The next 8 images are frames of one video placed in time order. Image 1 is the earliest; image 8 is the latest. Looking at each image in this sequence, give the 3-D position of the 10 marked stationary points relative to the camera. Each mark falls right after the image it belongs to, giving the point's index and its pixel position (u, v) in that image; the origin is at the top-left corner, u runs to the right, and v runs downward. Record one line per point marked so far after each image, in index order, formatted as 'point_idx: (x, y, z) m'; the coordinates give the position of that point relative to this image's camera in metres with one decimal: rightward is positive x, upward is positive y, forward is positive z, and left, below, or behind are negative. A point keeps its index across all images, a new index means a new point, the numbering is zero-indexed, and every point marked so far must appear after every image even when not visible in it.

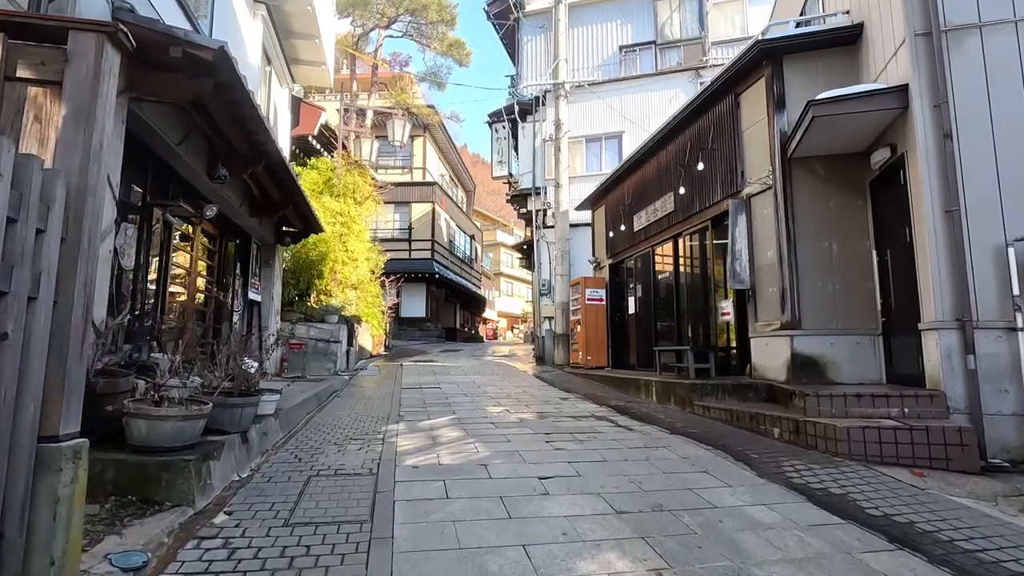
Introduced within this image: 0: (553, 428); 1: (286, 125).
0: (+0.4, -1.5, +5.6) m
1: (-4.8, +3.5, +11.5) m
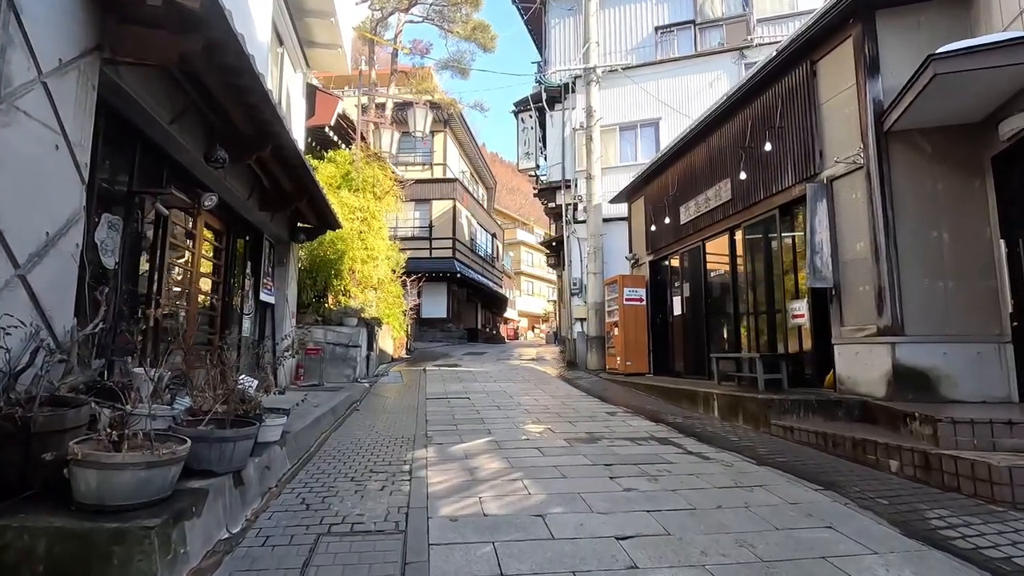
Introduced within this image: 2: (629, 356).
0: (+0.9, -1.5, +4.7) m
1: (-4.2, +3.5, +10.7) m
2: (+2.4, -1.4, +11.0) m
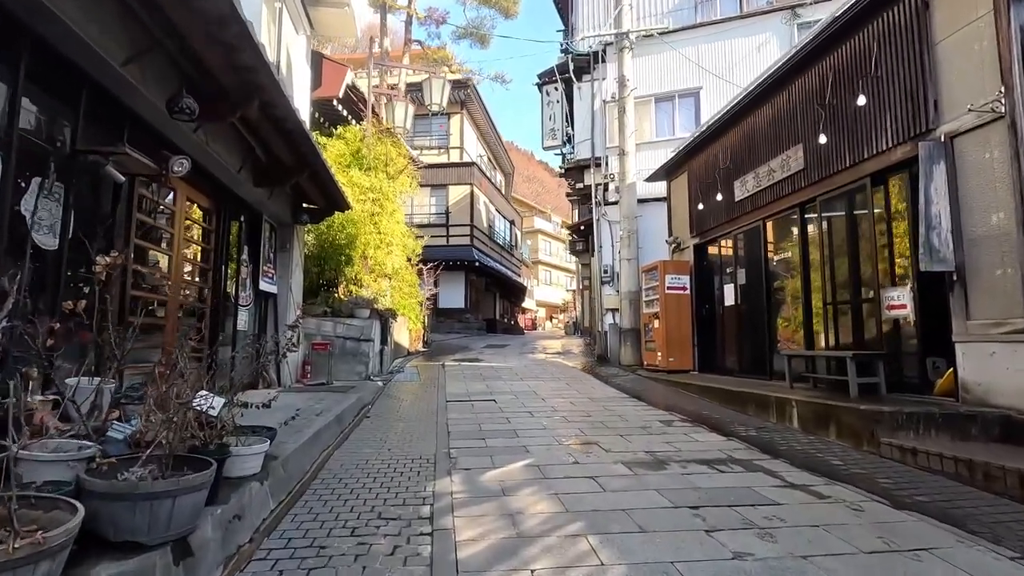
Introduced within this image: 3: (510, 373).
0: (+1.2, -1.4, +3.6) m
1: (-3.7, +3.7, +9.6) m
2: (+2.9, -1.2, +9.8) m
3: (0.0, -1.7, +10.4) m
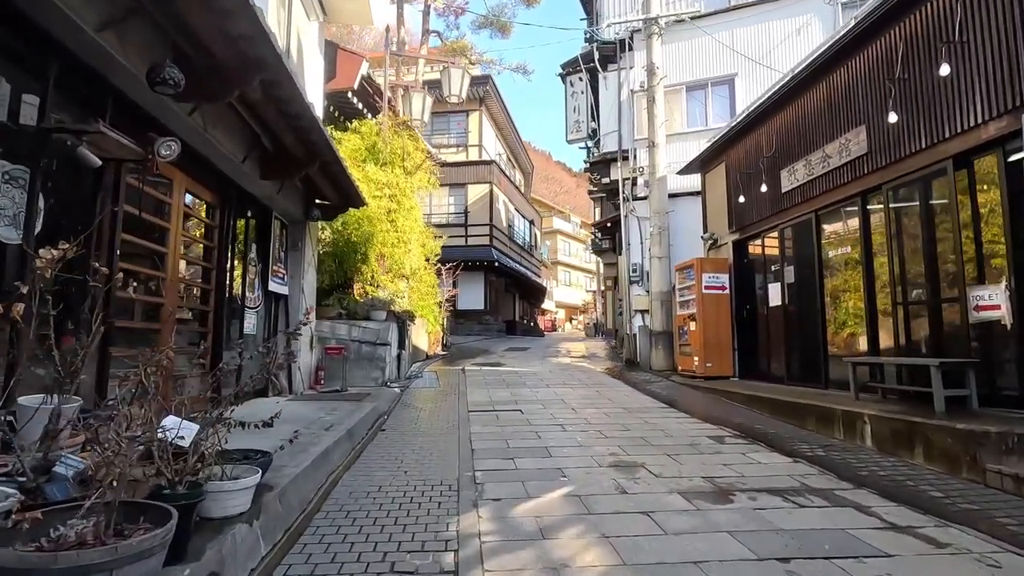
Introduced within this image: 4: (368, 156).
0: (+1.4, -1.3, +2.9) m
1: (-3.3, +3.7, +9.2) m
2: (+3.3, -1.1, +9.1) m
3: (+0.4, -1.7, +9.8) m
4: (-2.8, +2.5, +10.4) m
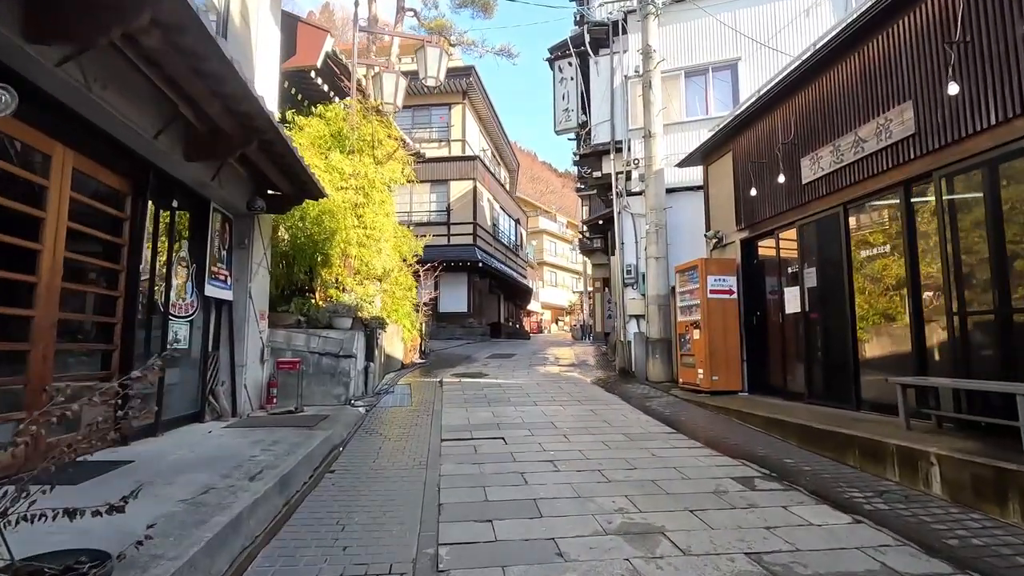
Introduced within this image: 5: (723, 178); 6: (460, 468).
0: (+1.3, -1.4, +1.9) m
1: (-3.6, +3.6, +8.0) m
2: (+3.1, -1.2, +8.1) m
3: (+0.1, -1.7, +8.8) m
4: (-3.1, +2.5, +9.2) m
5: (+3.6, +1.9, +9.1) m
6: (-0.5, -1.6, +4.7) m
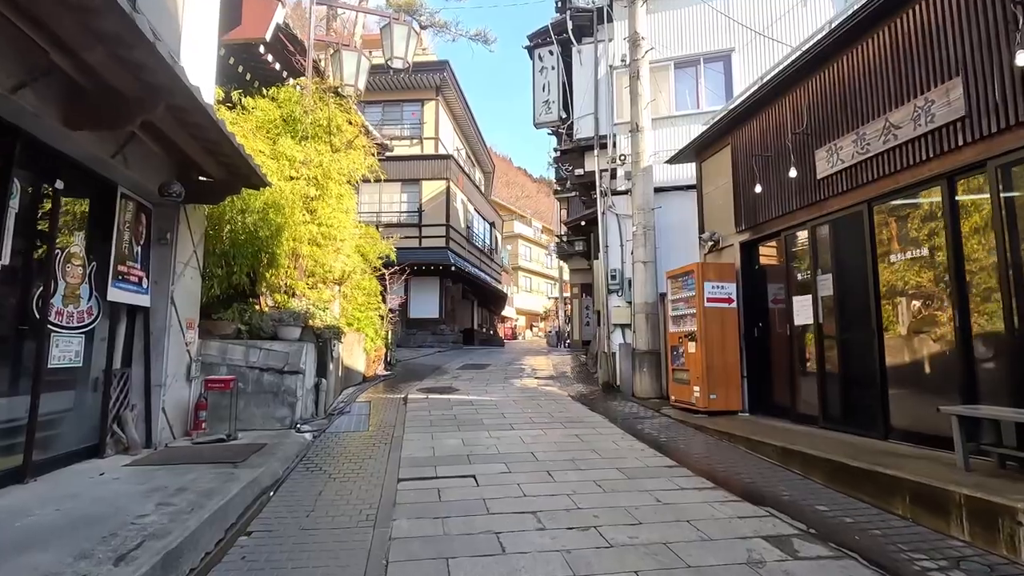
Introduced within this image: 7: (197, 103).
0: (+1.3, -1.4, +0.9) m
1: (-3.9, +3.6, +6.9) m
2: (+2.7, -1.3, +7.3) m
3: (-0.3, -1.8, +7.7) m
4: (-3.5, +2.4, +8.1) m
5: (+3.2, +1.7, +8.3) m
6: (-0.6, -1.6, +3.7) m
7: (-2.5, +1.4, +4.2) m
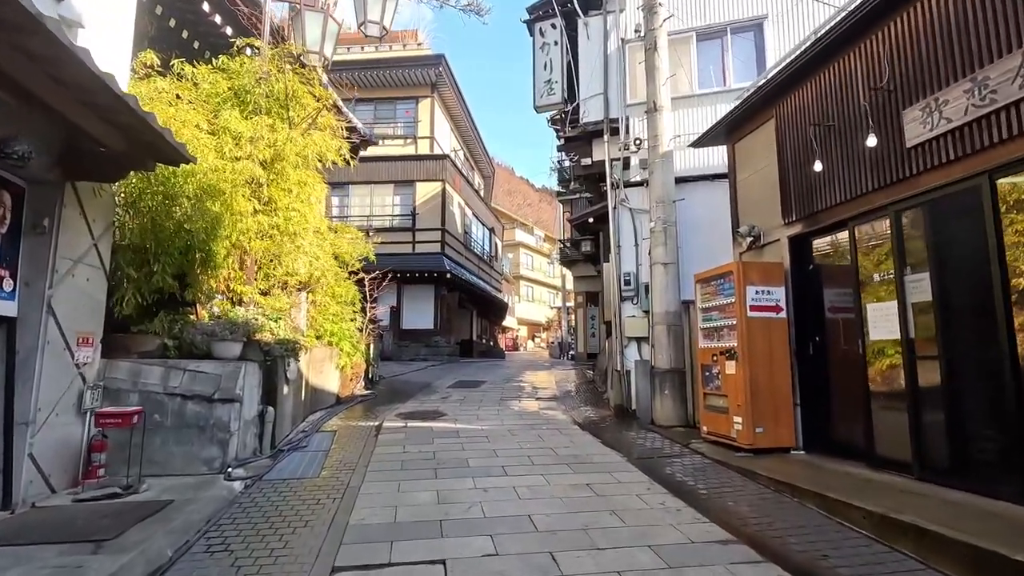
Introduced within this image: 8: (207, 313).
0: (+1.2, -1.4, -0.6) m
1: (-3.9, +3.5, +5.5) m
2: (+2.6, -1.4, +5.8) m
3: (-0.3, -1.9, +6.2) m
4: (-3.5, +2.3, +6.7) m
5: (+3.1, +1.7, +6.8) m
6: (-0.7, -1.6, +2.2) m
7: (-2.6, +1.4, +2.8) m
8: (-3.7, -0.3, +6.4) m
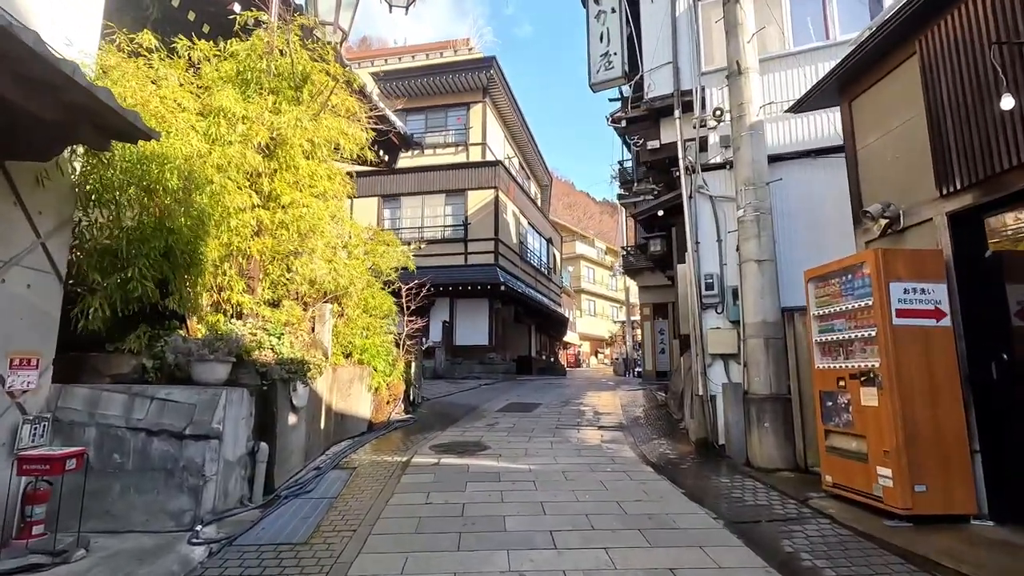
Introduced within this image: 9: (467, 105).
0: (+0.9, -1.2, -2.1) m
1: (-3.6, +3.4, +4.6) m
2: (+3.0, -1.3, +4.0) m
3: (+0.2, -1.9, +4.8) m
4: (-3.0, +2.2, +5.7) m
5: (+3.6, +1.7, +5.1) m
6: (-0.7, -1.5, +0.9) m
7: (-2.5, +1.4, +1.7) m
8: (-3.2, -0.4, +5.4) m
9: (-1.7, +6.8, +19.7) m
